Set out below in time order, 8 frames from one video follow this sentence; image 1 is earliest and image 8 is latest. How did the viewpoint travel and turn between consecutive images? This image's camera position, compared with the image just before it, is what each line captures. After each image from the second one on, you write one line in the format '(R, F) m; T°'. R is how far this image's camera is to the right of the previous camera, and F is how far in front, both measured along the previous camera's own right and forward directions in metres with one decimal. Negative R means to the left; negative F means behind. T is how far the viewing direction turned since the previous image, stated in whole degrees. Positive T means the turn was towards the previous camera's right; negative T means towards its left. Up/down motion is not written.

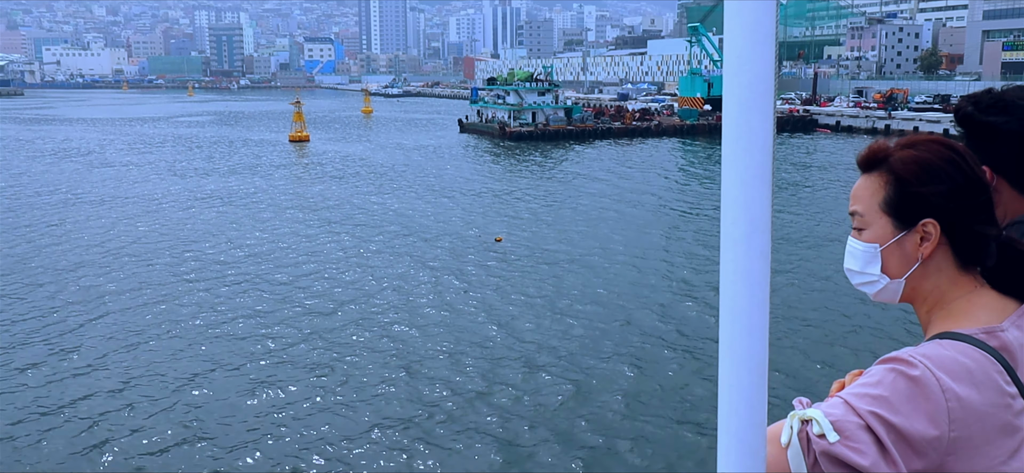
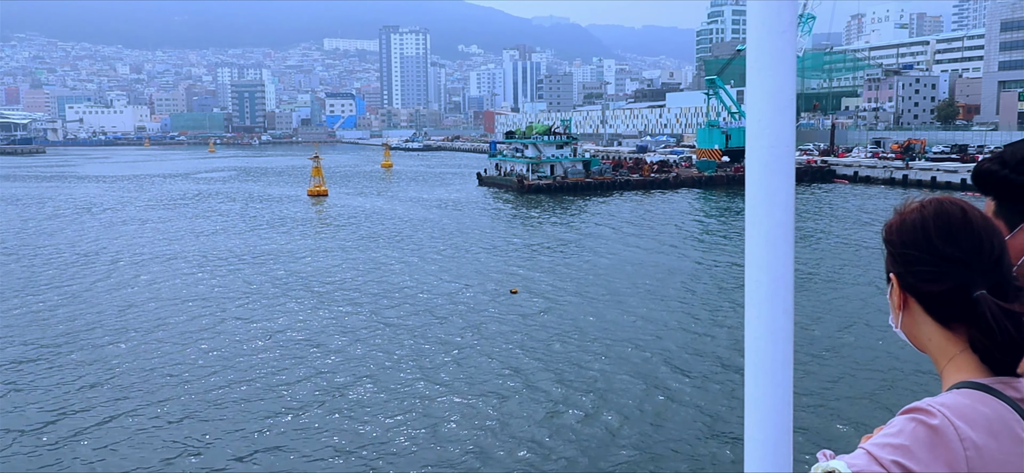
(-0.4, -0.1) m; -1°
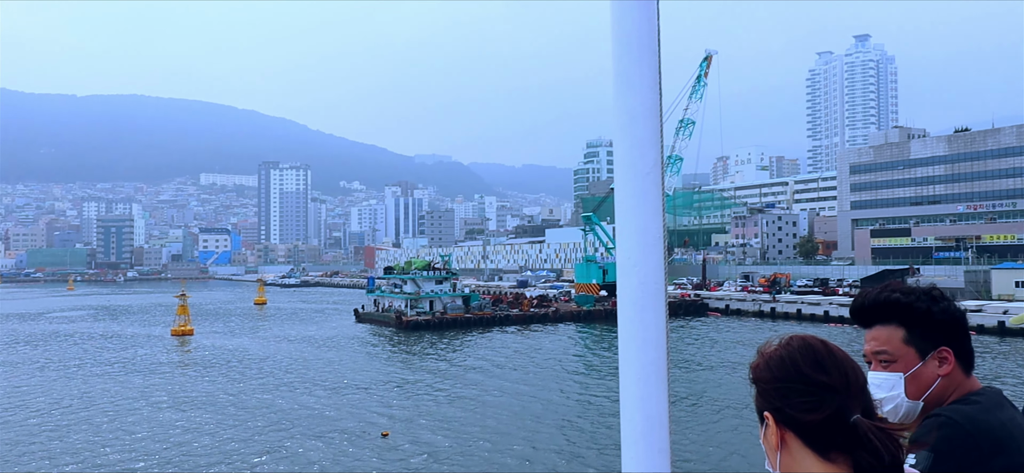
(0.0, +0.3) m; +8°
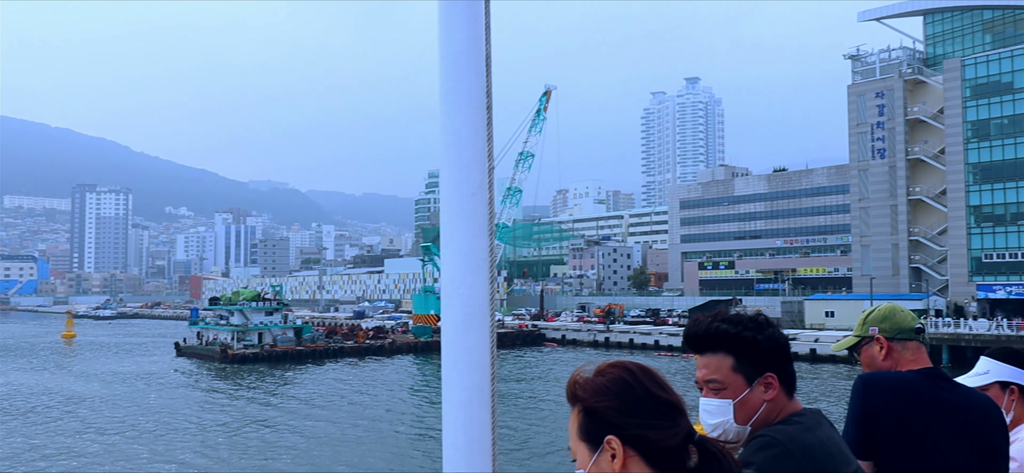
(+0.2, +0.4) m; +10°
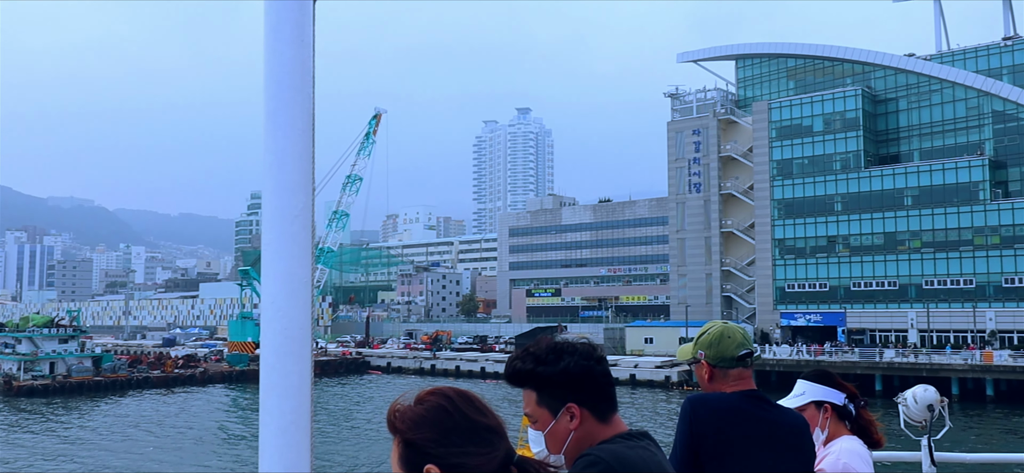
(+0.1, +0.4) m; +11°
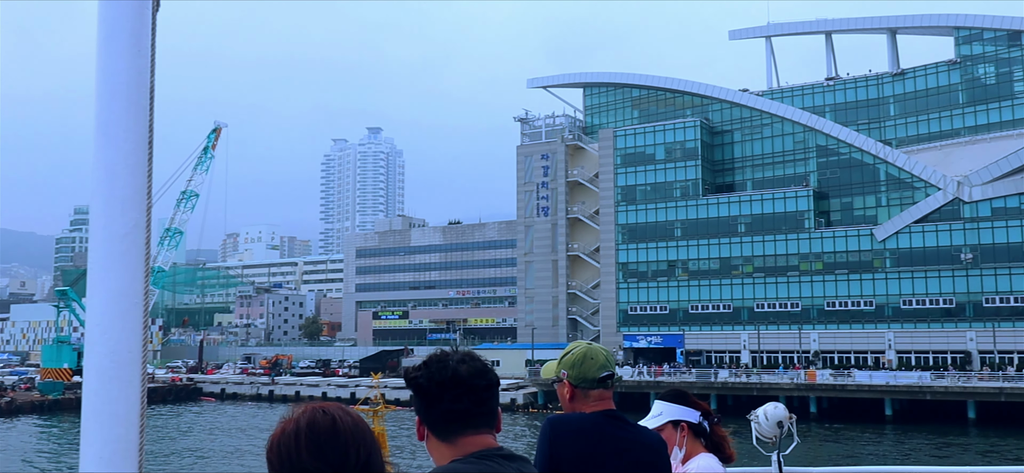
(+0.1, +0.3) m; +10°
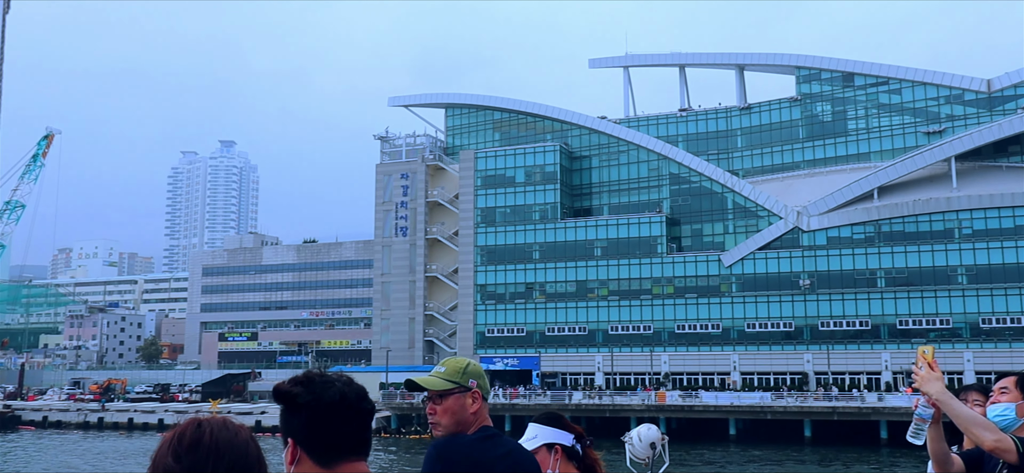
(0.0, +0.3) m; +9°
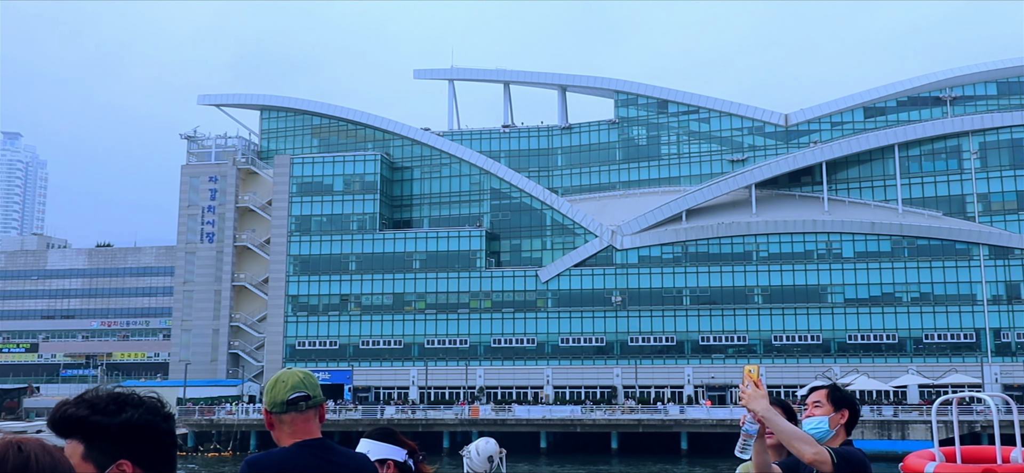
(-0.1, +0.4) m; +12°
